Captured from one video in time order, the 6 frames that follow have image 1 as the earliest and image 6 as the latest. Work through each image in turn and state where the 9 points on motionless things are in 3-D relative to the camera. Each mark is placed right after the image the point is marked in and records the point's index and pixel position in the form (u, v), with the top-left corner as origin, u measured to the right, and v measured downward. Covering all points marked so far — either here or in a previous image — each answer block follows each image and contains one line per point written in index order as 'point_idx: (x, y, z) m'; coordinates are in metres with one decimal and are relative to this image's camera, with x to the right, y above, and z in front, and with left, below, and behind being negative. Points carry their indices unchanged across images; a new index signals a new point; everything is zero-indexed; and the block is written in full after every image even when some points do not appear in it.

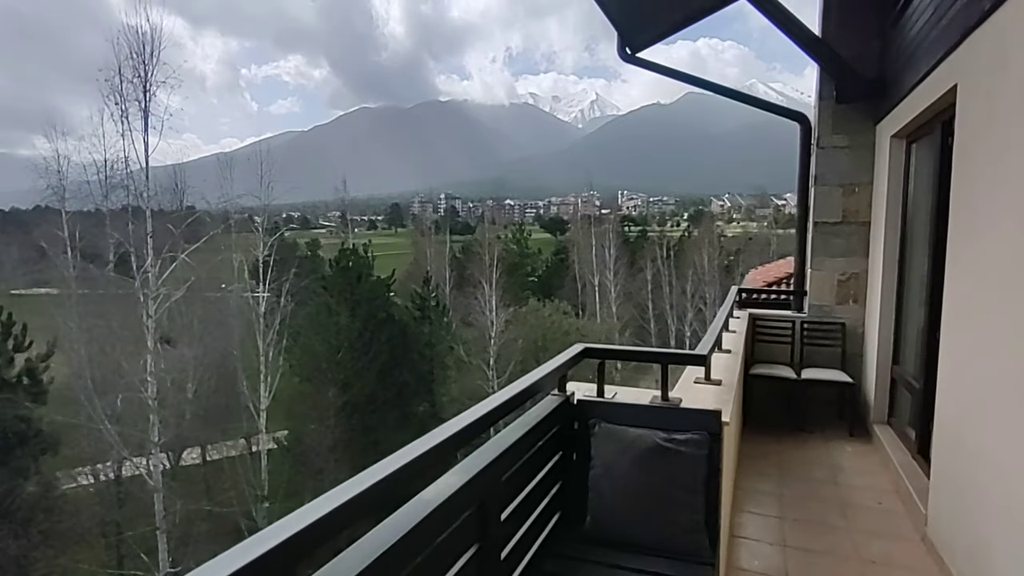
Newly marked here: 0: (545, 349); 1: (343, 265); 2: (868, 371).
0: (+1.0, -1.8, +17.9) m
1: (-4.4, +0.6, +16.3) m
2: (+2.3, -0.5, +4.0) m
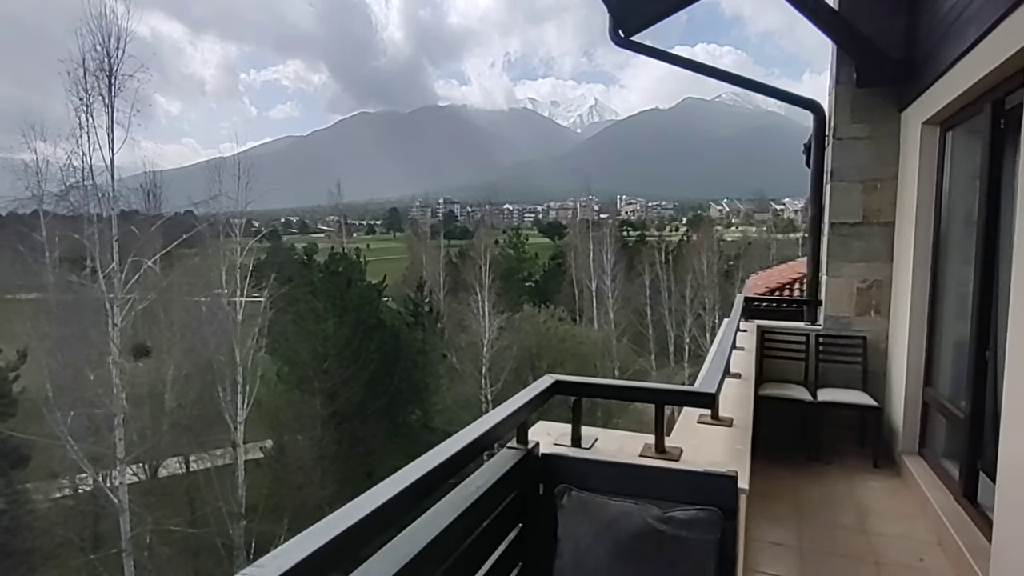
0: (+0.8, -2.0, +17.4) m
1: (-4.5, +0.4, +15.8) m
2: (+2.2, -0.6, +3.5) m
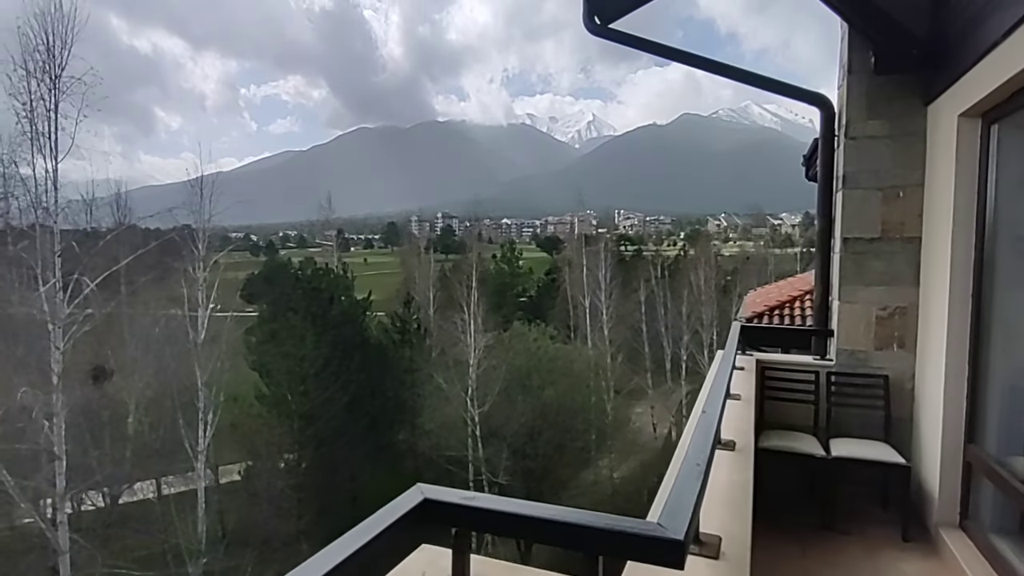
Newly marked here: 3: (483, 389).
0: (+0.5, -2.4, +16.7) m
1: (-4.8, 0.0, +15.1) m
2: (+1.9, -0.7, +2.8) m
3: (-0.8, -2.7, +16.5) m
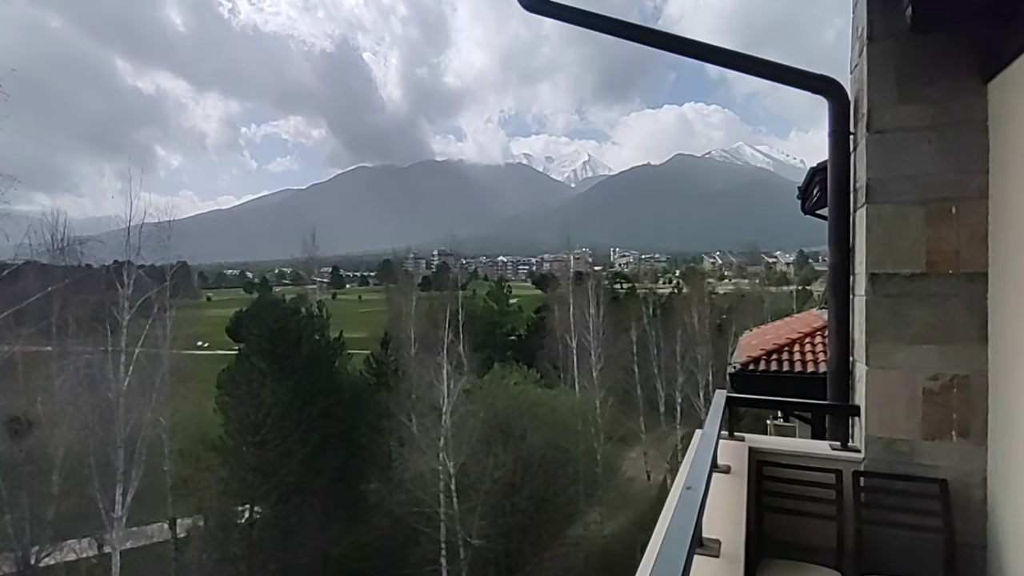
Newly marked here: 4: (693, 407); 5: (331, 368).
0: (0.0, -3.5, +15.6) m
1: (-5.3, -0.9, +14.1) m
2: (+1.5, -0.9, +1.8) m
3: (-1.3, -3.7, +15.3) m
4: (+5.8, -3.8, +19.8) m
5: (-4.3, -1.9, +14.7) m
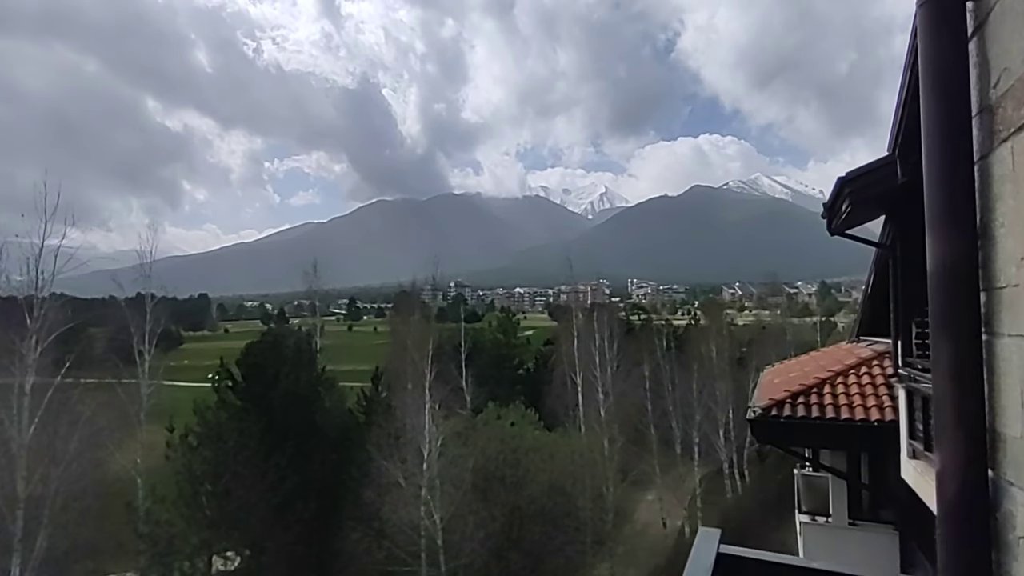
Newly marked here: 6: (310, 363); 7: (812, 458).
0: (-0.1, -4.2, +14.1) m
1: (-5.5, -1.6, +12.8) m
2: (+1.0, -0.9, +0.4) m
3: (-1.4, -4.4, +13.8) m
4: (+5.8, -4.8, +18.1) m
5: (-4.4, -2.6, +13.4) m
6: (-4.4, -1.7, +13.6) m
7: (+3.2, -1.8, +6.5) m
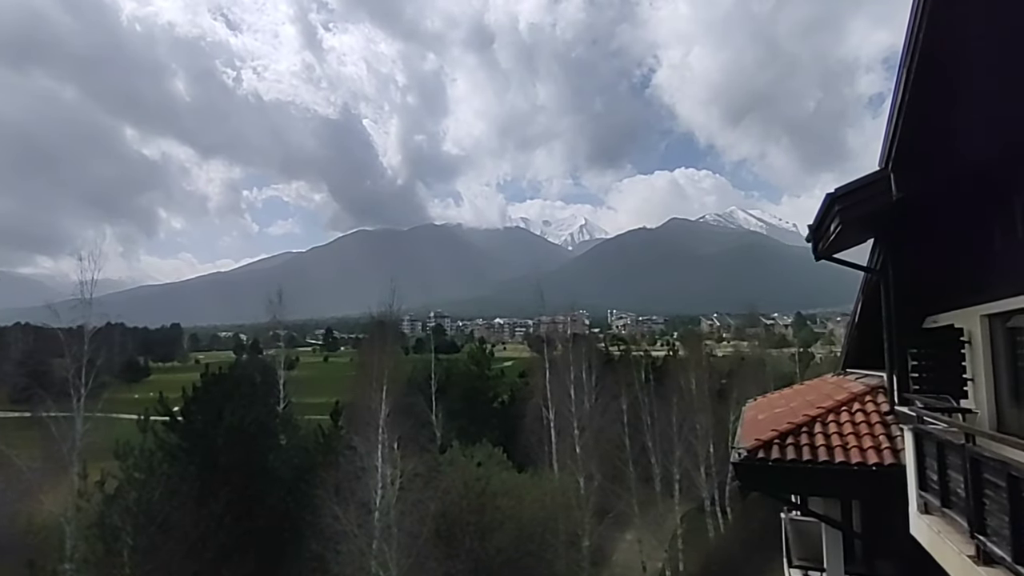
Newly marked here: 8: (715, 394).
0: (-0.9, -4.8, +12.9) m
1: (-6.2, -2.1, +11.6) m
2: (+0.7, -0.9, -0.5) m
3: (-2.1, -5.0, +12.5) m
4: (+4.9, -5.6, +17.1) m
5: (-5.1, -3.2, +12.2) m
6: (-5.1, -2.3, +12.4) m
7: (+2.7, -2.0, +5.6) m
8: (+5.9, -3.2, +18.1) m
